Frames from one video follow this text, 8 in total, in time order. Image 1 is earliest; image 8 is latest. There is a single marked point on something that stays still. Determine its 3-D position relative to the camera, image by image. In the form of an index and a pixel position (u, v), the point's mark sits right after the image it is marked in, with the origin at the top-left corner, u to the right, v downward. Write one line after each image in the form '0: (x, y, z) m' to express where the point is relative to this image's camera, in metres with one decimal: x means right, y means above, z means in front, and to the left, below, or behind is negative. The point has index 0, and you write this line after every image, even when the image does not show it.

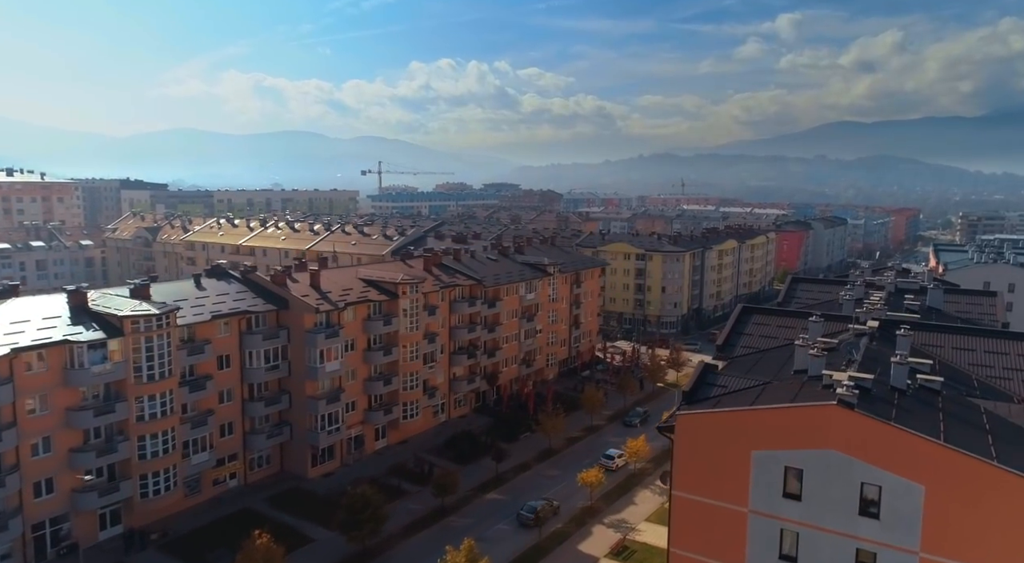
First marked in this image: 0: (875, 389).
0: (+9.5, -2.9, +19.0) m
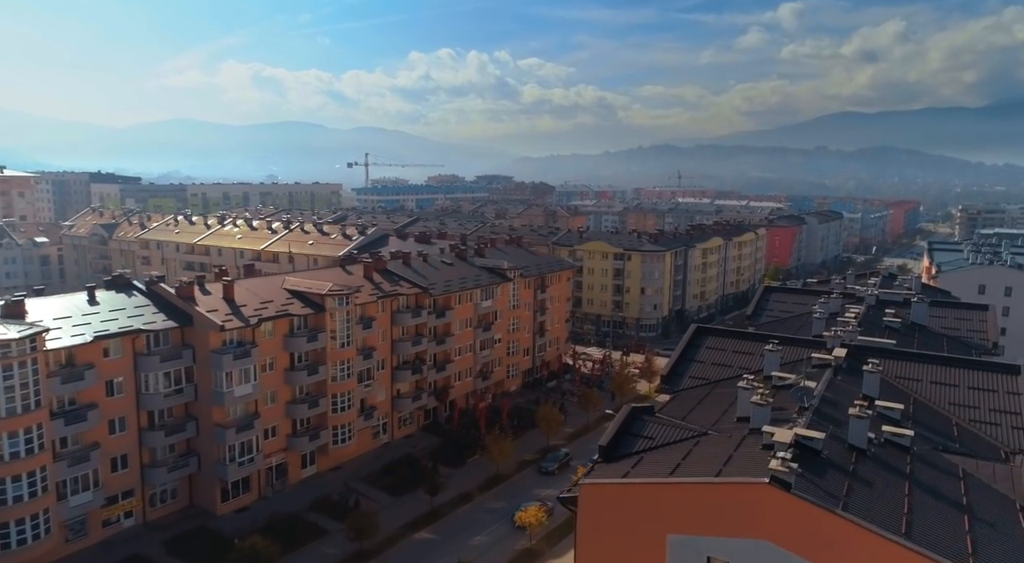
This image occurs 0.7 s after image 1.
0: (+6.7, -3.6, +15.4) m
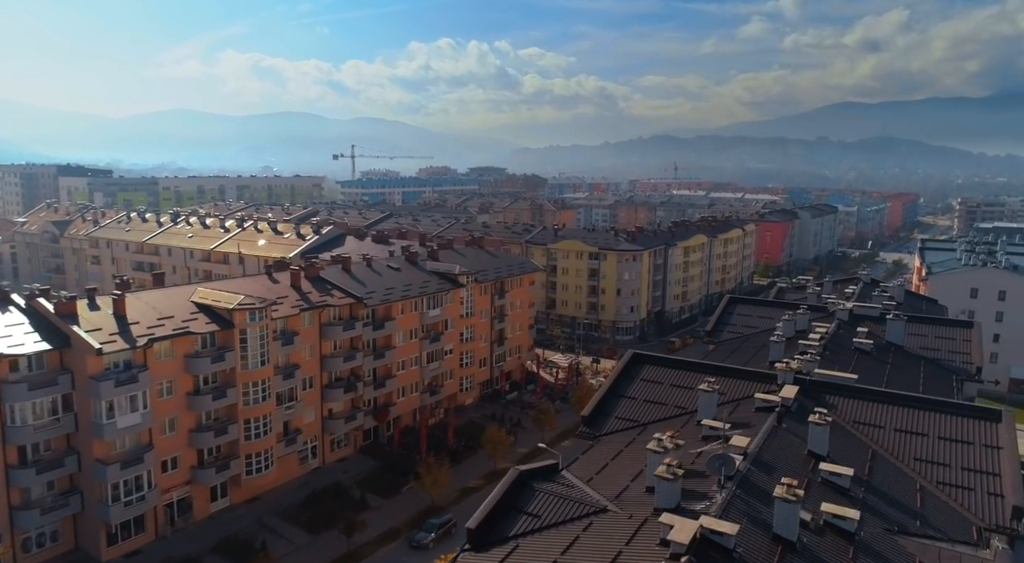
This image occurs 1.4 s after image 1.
0: (+3.7, -4.4, +11.9) m
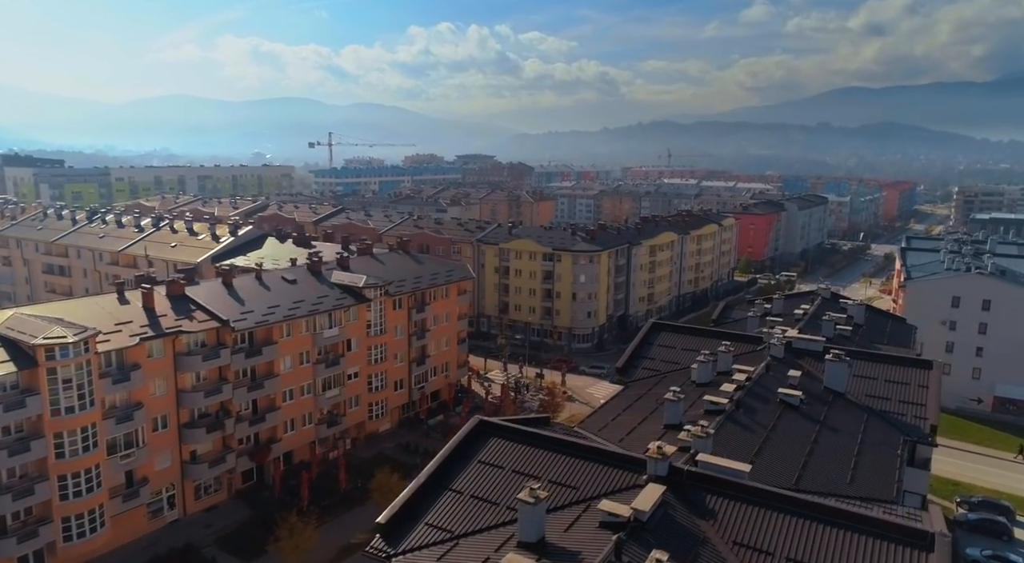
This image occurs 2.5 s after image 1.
0: (-1.0, -5.8, +6.7) m
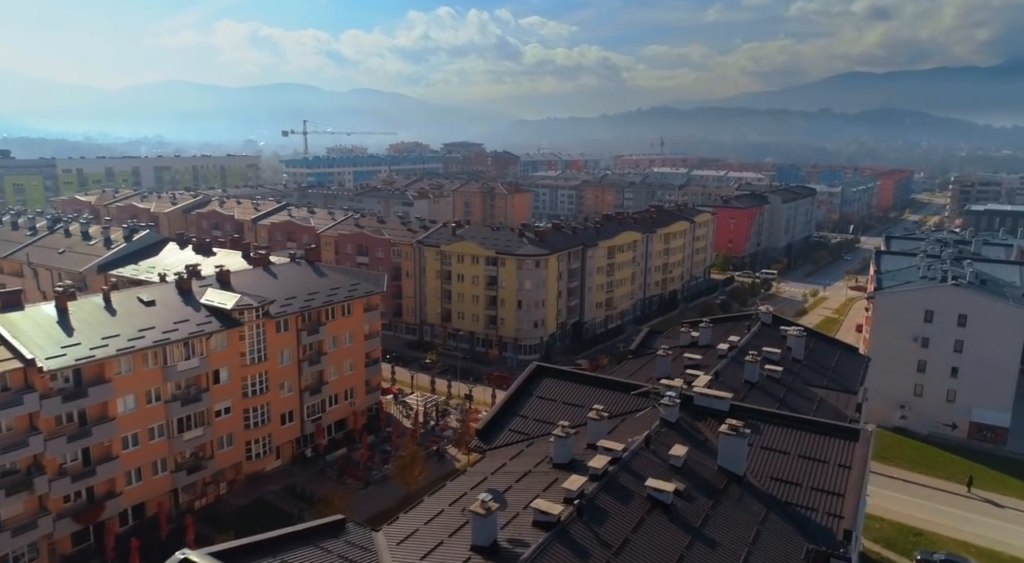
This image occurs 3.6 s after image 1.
0: (-5.9, -7.4, +1.6) m
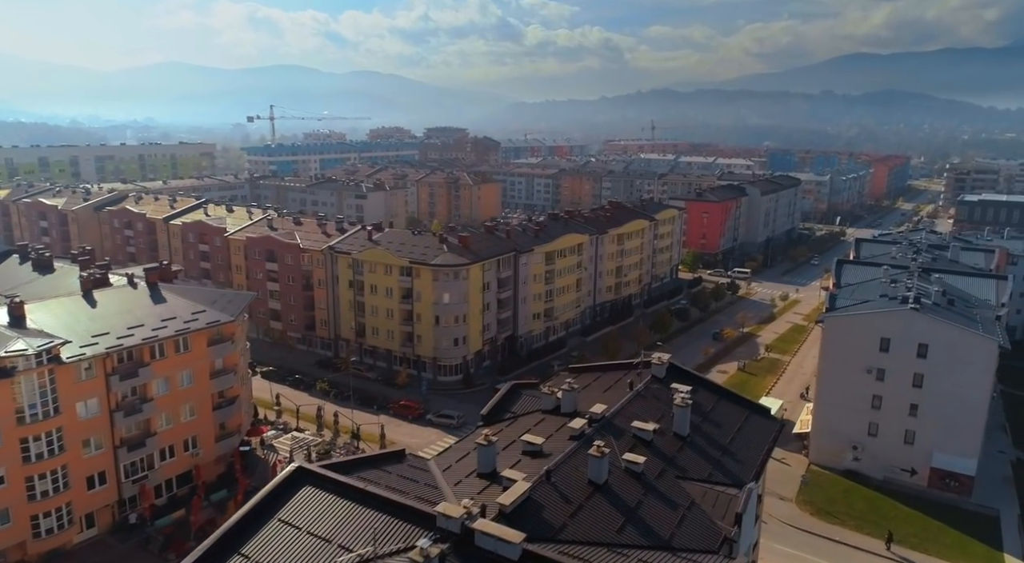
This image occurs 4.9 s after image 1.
0: (-12.1, -9.7, -4.7) m
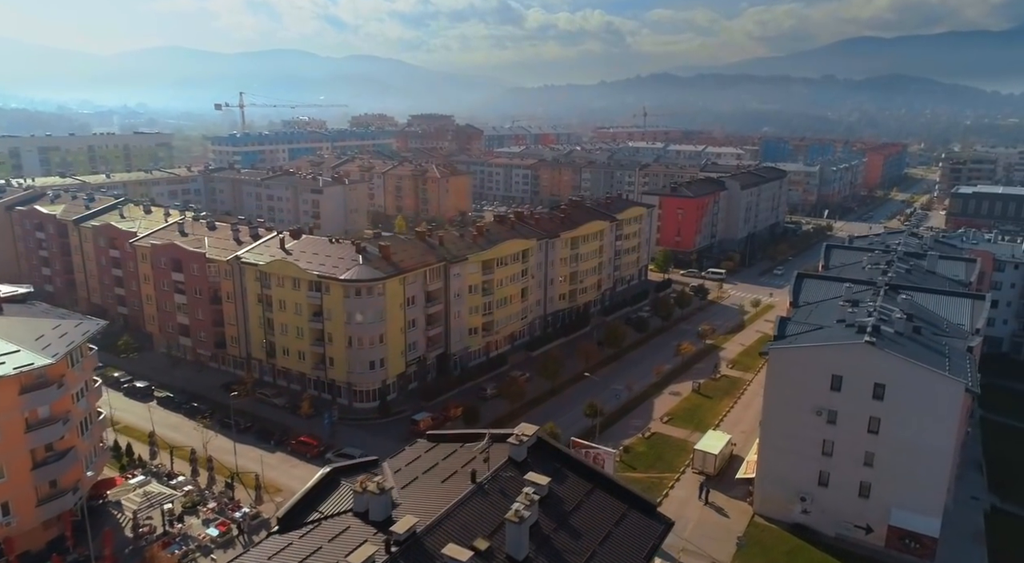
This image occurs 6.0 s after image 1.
0: (-17.2, -11.9, -10.1) m
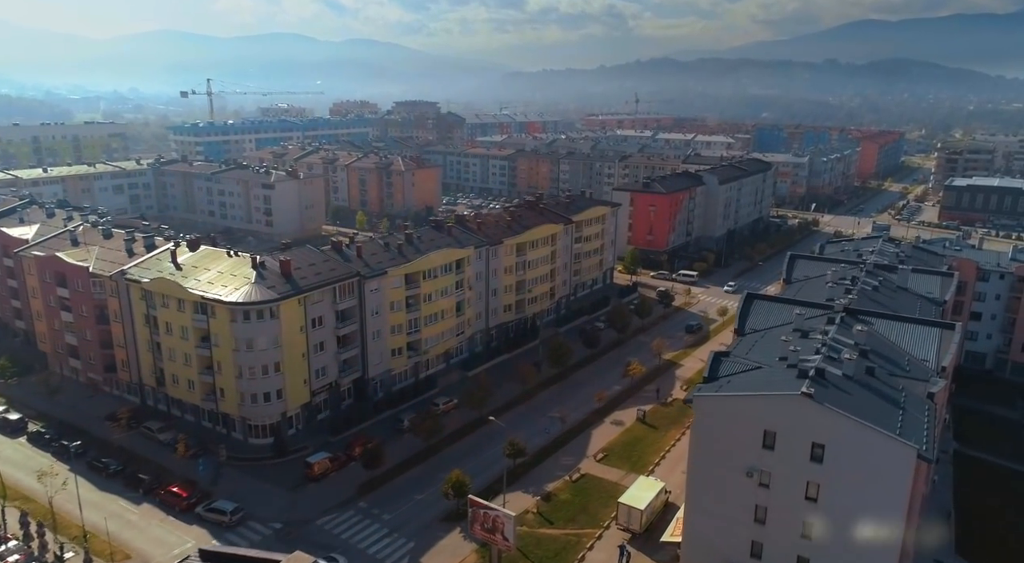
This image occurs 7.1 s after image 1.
0: (-22.4, -14.3, -15.3) m
